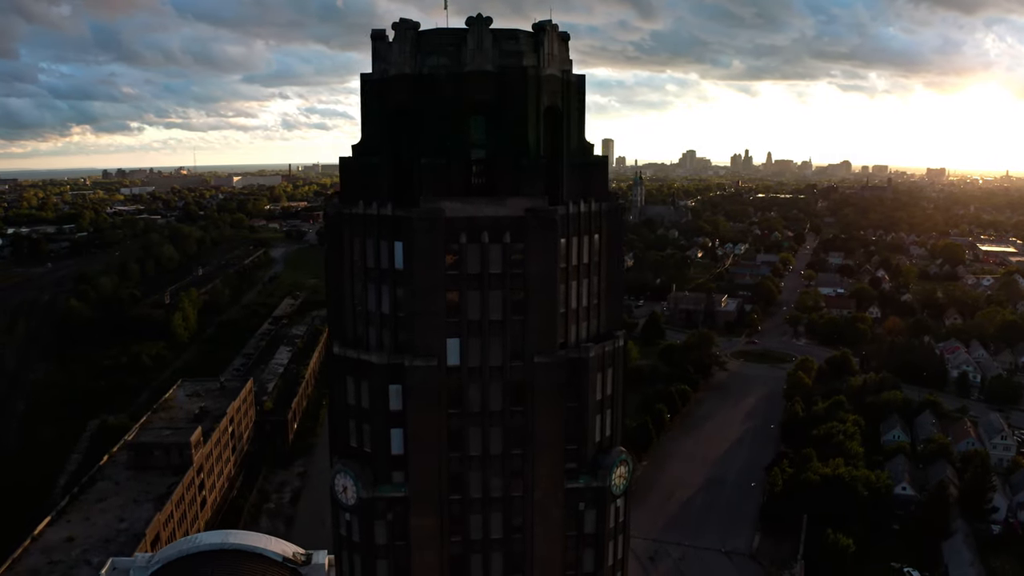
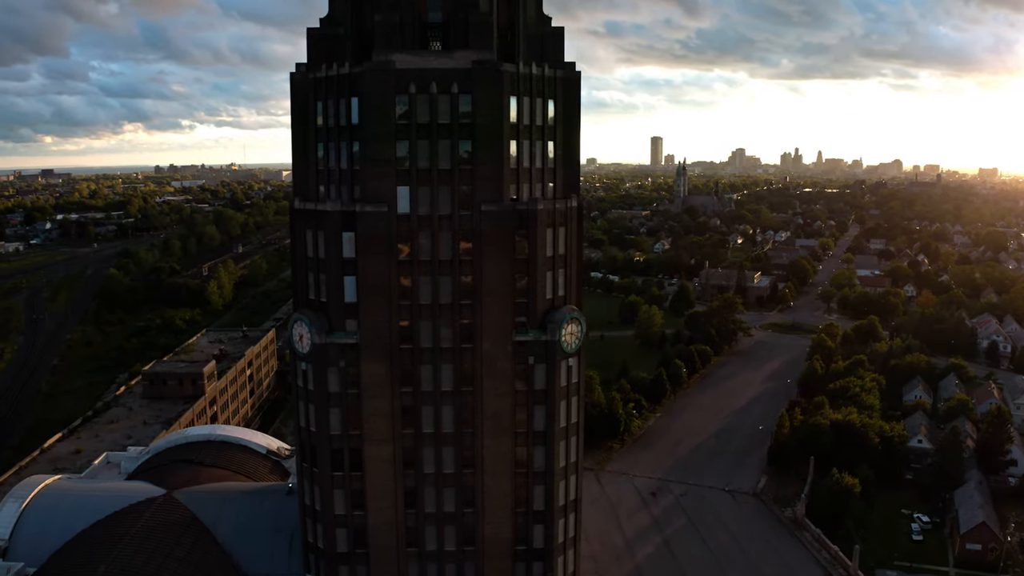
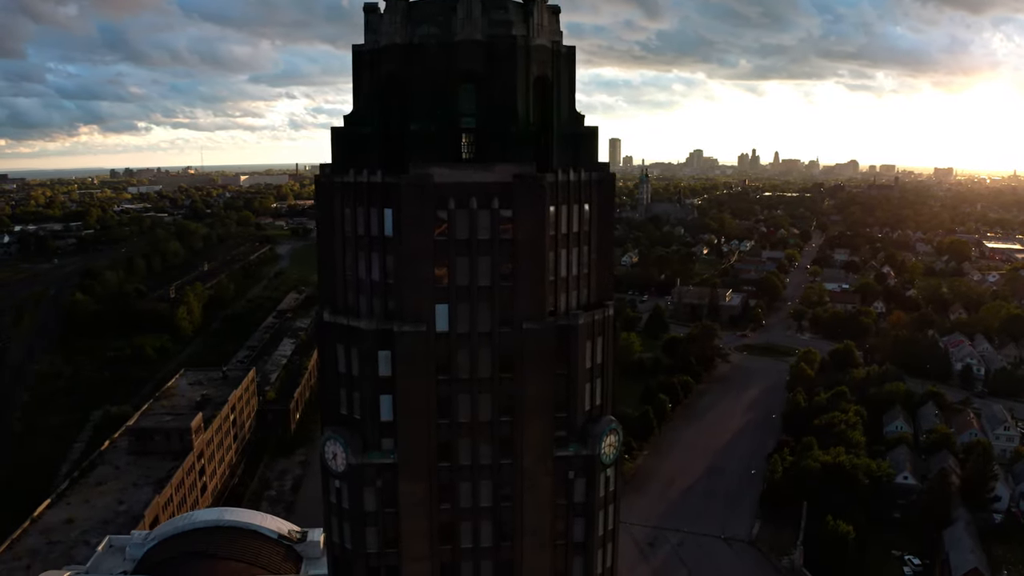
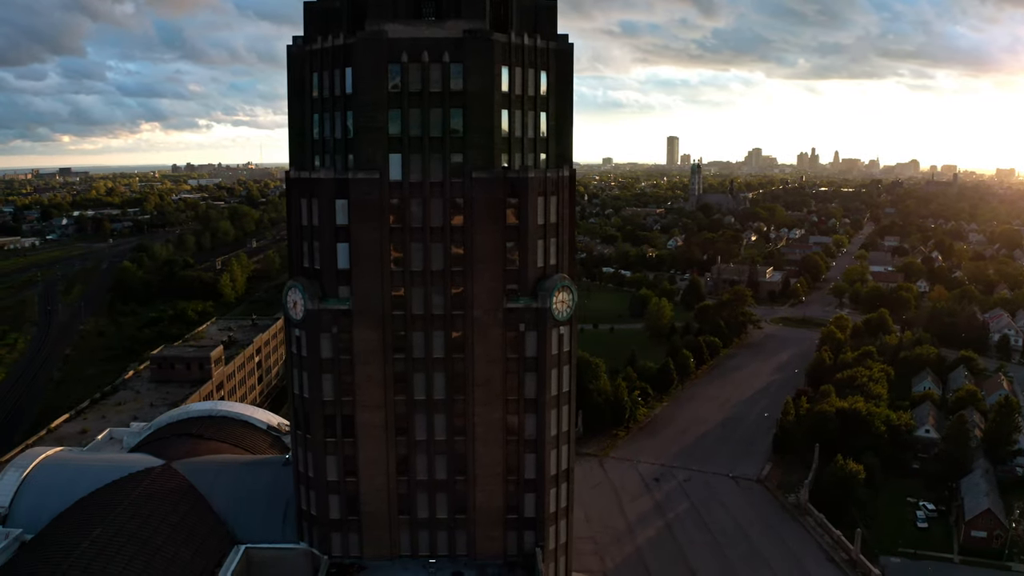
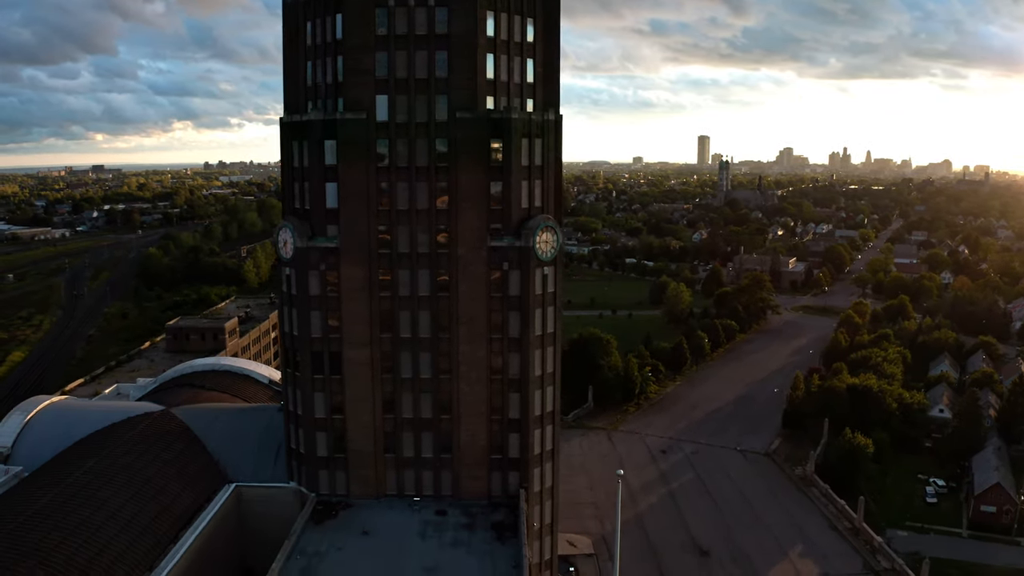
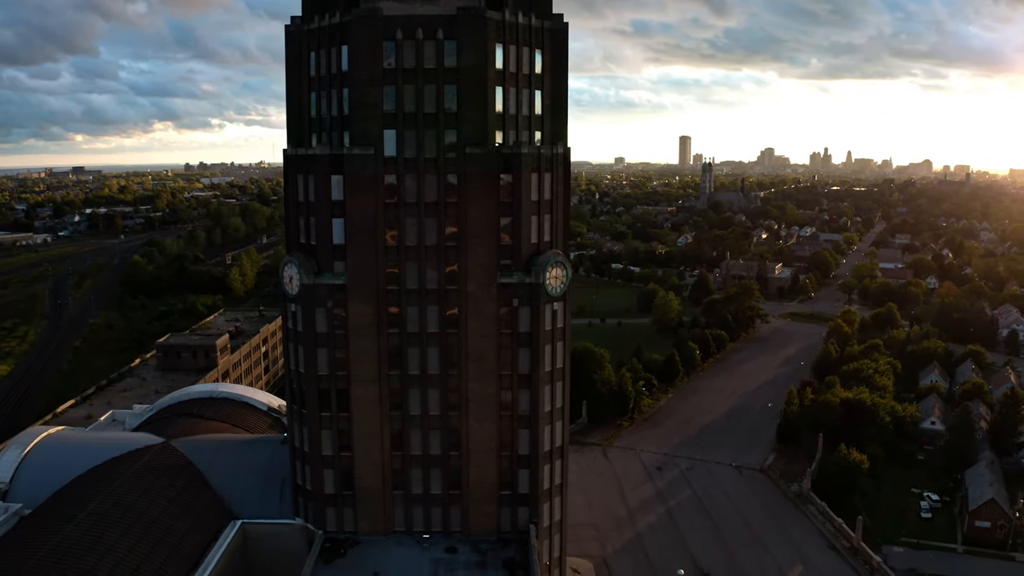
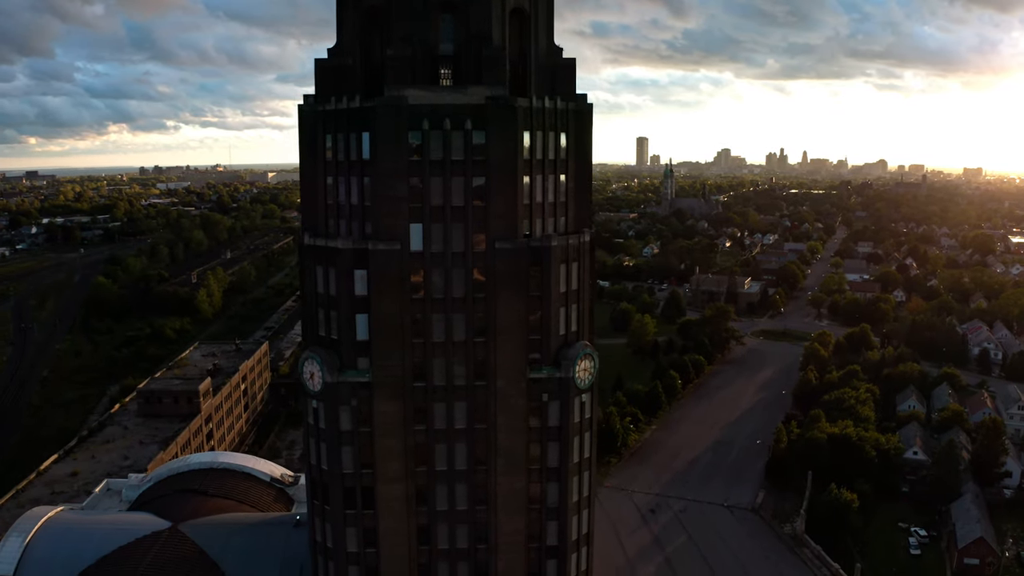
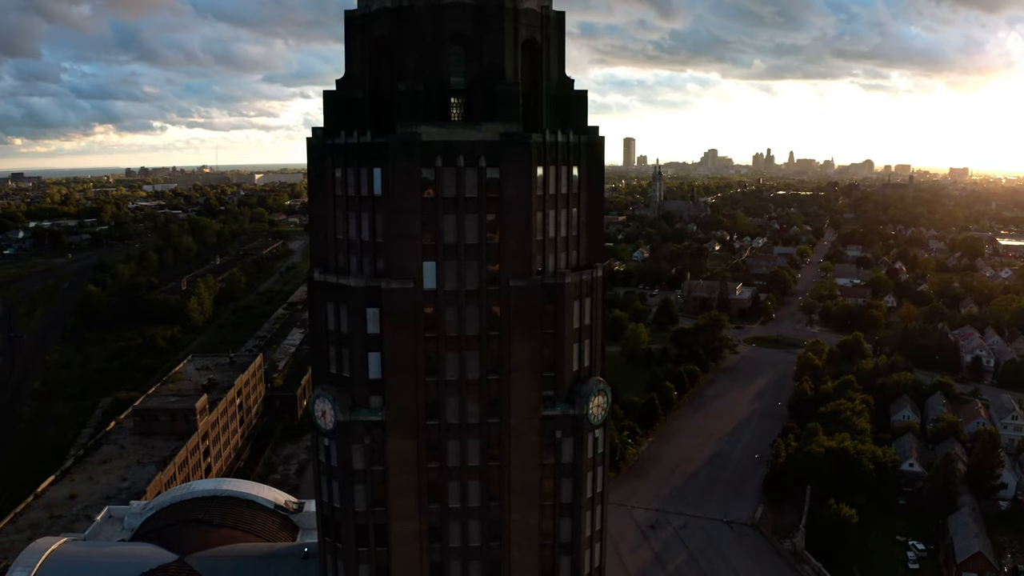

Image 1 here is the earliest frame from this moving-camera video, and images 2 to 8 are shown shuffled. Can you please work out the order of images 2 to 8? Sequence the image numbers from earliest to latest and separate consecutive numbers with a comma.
3, 8, 7, 2, 4, 6, 5
